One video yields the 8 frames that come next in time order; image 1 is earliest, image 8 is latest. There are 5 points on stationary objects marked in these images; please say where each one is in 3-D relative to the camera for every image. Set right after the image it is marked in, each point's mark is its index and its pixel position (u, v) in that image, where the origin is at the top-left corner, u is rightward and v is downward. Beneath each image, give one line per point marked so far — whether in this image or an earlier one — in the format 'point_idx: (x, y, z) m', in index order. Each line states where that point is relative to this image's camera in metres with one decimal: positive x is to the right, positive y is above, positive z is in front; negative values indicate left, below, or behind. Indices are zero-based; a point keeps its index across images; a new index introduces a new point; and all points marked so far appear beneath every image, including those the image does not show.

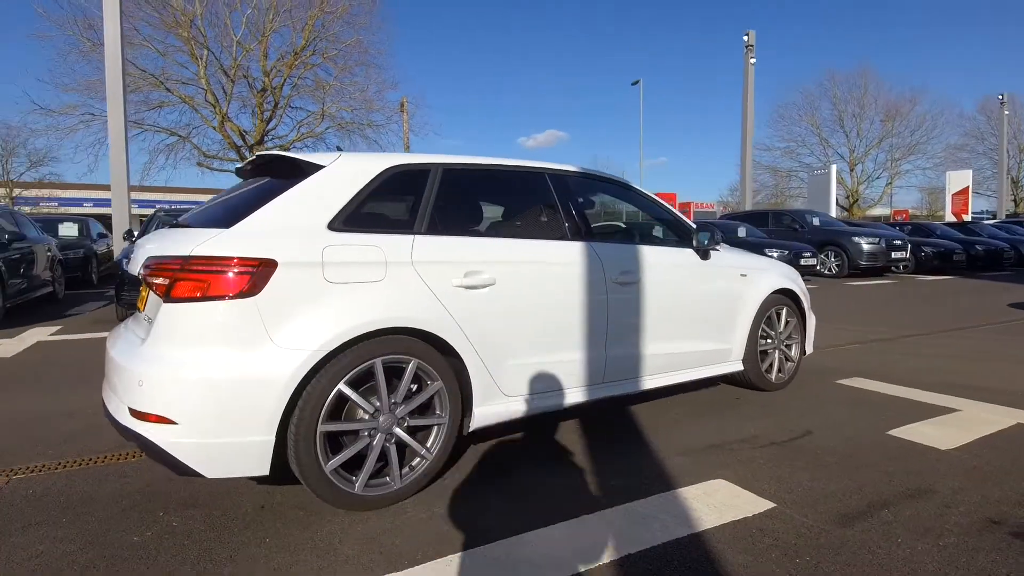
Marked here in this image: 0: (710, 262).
0: (+1.7, +0.2, +4.8) m
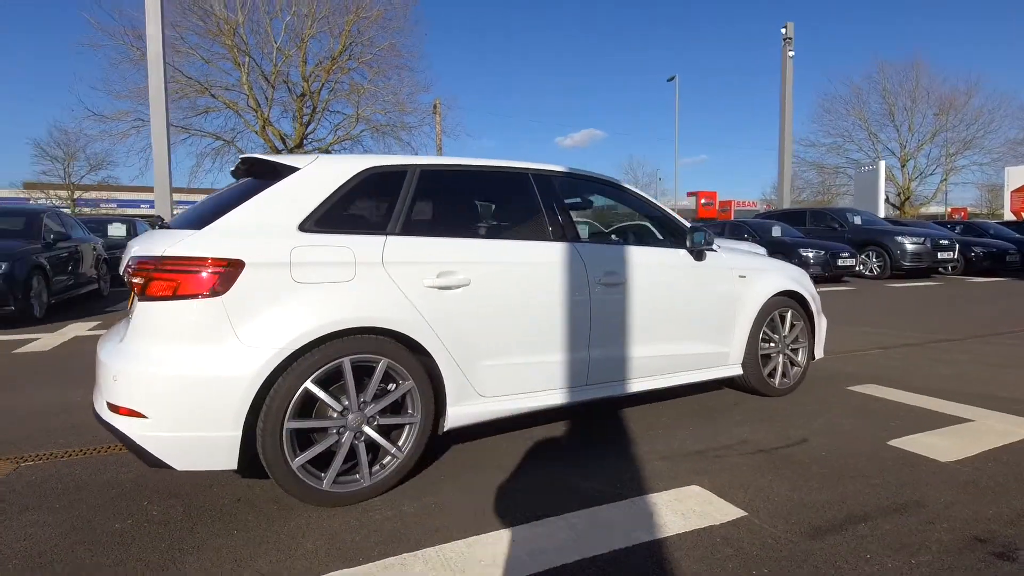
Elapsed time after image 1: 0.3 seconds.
0: (+1.6, +0.2, +4.6) m
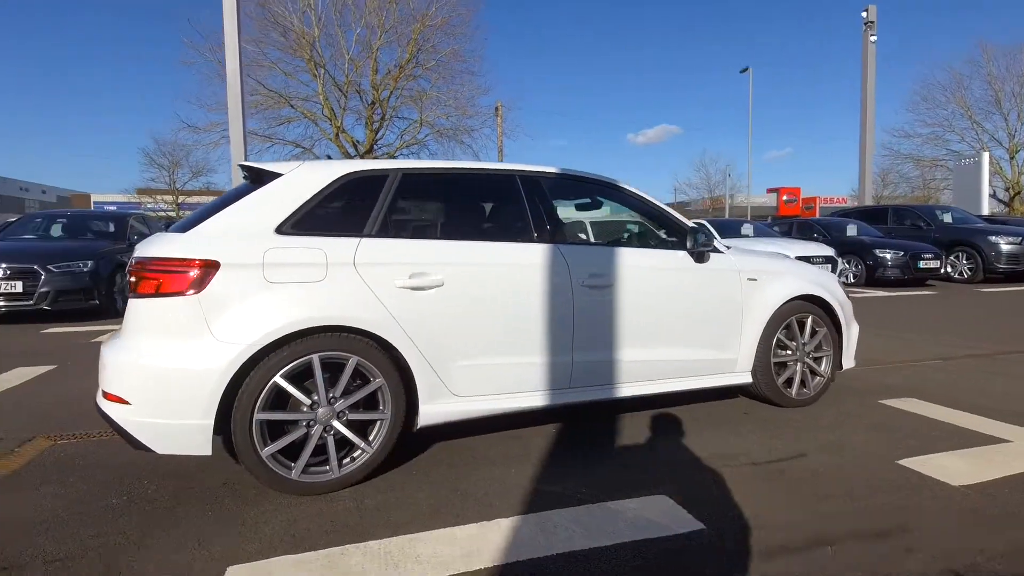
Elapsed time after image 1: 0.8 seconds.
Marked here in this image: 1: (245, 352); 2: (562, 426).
0: (+1.5, +0.2, +4.5) m
1: (-1.5, -0.4, +3.1) m
2: (+0.4, -1.1, +4.4) m
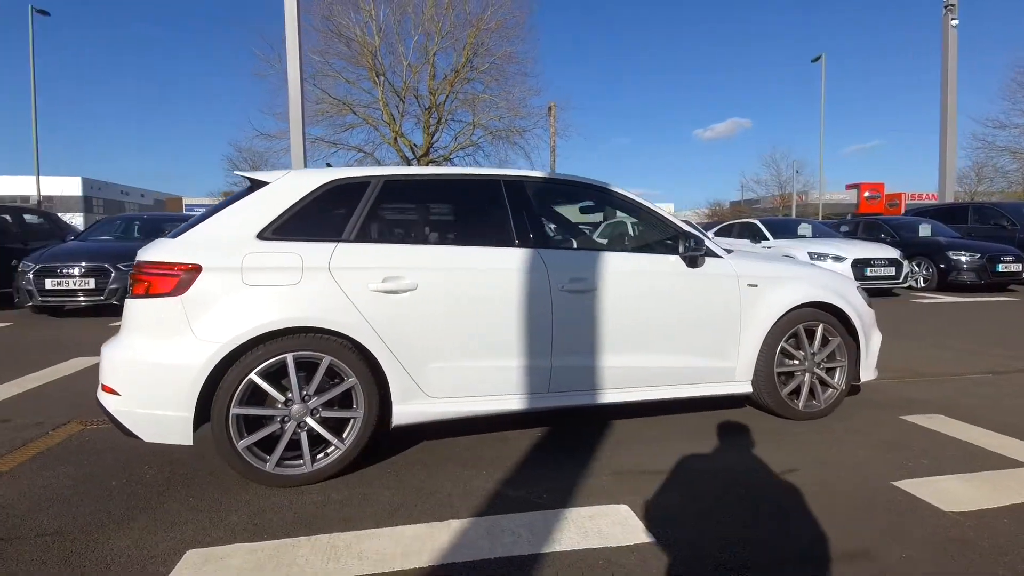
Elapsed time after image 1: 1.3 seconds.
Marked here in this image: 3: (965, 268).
0: (+1.5, +0.1, +4.3) m
1: (-1.7, -0.4, +3.3) m
2: (+0.3, -1.1, +4.4) m
3: (+11.1, +0.5, +13.7) m
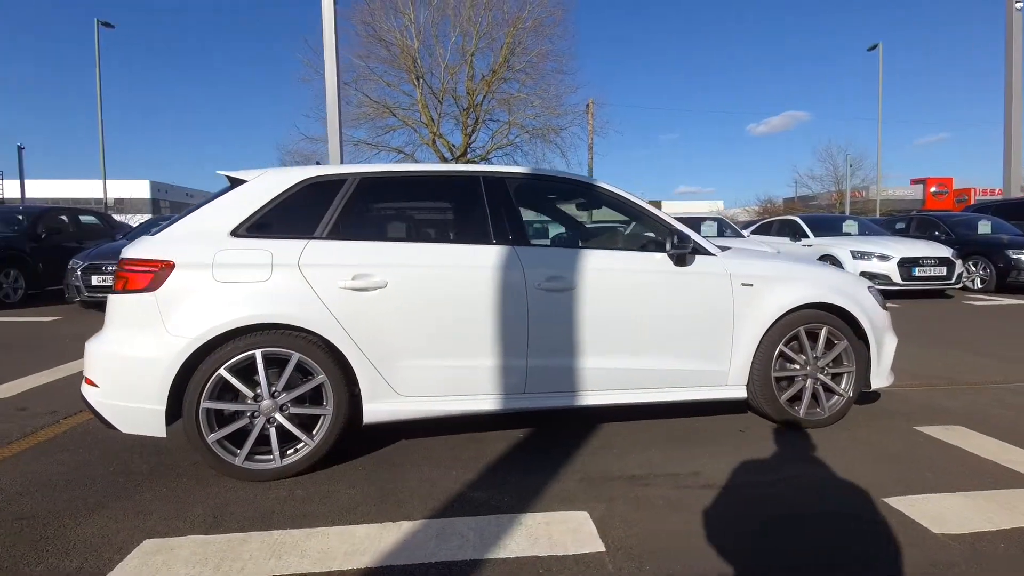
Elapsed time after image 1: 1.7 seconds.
0: (+1.3, +0.2, +4.1) m
1: (-1.9, -0.3, +3.4) m
2: (+0.2, -1.1, +4.3) m
3: (+11.7, +0.5, +12.7) m
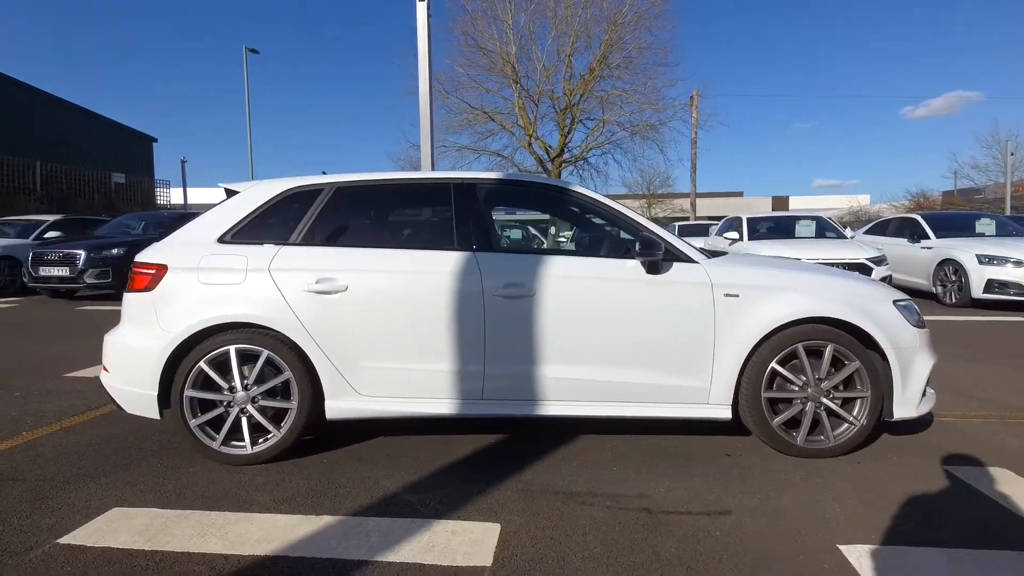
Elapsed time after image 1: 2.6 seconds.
0: (+1.1, +0.1, +3.8) m
1: (-2.3, -0.3, +3.8) m
2: (-0.1, -1.2, +4.3) m
3: (+13.0, +0.2, +10.1) m
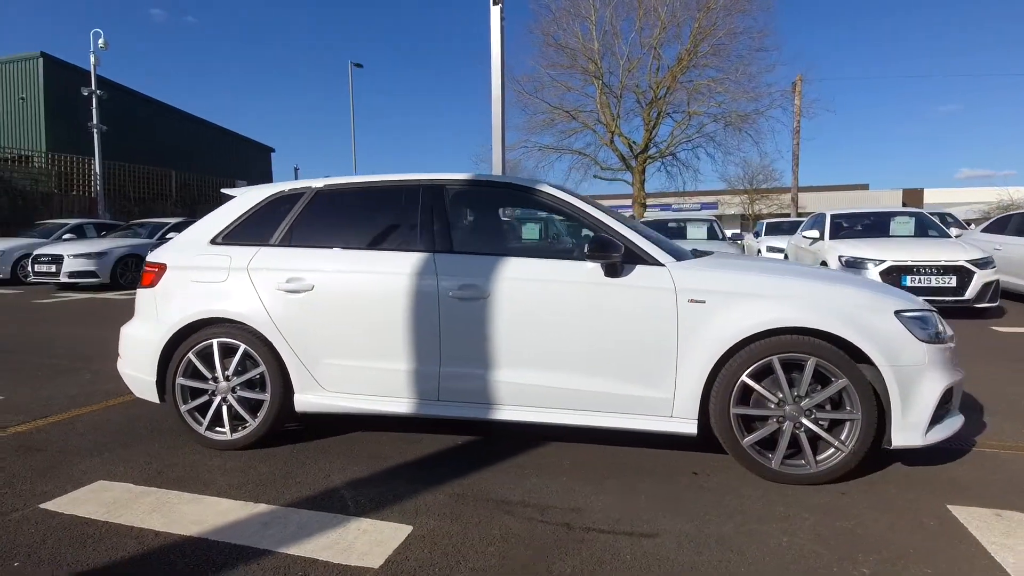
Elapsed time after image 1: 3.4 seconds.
0: (+0.7, +0.1, +3.6) m
1: (-2.6, -0.3, +4.2) m
2: (-0.3, -1.2, +4.3) m
3: (+13.6, 0.0, +7.6) m
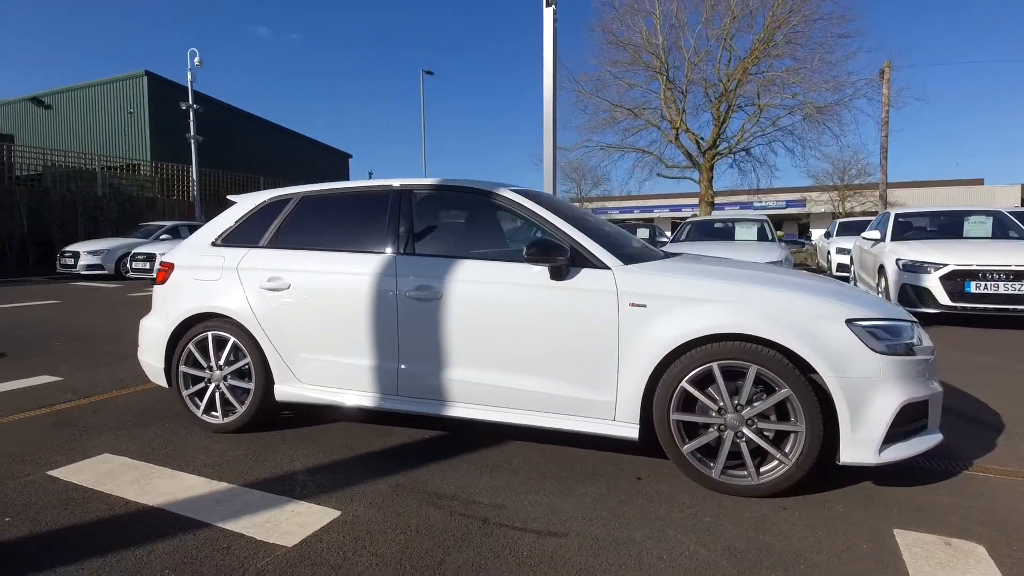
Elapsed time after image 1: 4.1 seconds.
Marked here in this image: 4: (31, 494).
0: (+0.4, 0.0, +3.6) m
1: (-2.8, -0.3, +4.7) m
2: (-0.6, -1.2, +4.4) m
3: (+13.7, -0.2, +5.8) m
4: (-3.0, -1.3, +3.5) m
